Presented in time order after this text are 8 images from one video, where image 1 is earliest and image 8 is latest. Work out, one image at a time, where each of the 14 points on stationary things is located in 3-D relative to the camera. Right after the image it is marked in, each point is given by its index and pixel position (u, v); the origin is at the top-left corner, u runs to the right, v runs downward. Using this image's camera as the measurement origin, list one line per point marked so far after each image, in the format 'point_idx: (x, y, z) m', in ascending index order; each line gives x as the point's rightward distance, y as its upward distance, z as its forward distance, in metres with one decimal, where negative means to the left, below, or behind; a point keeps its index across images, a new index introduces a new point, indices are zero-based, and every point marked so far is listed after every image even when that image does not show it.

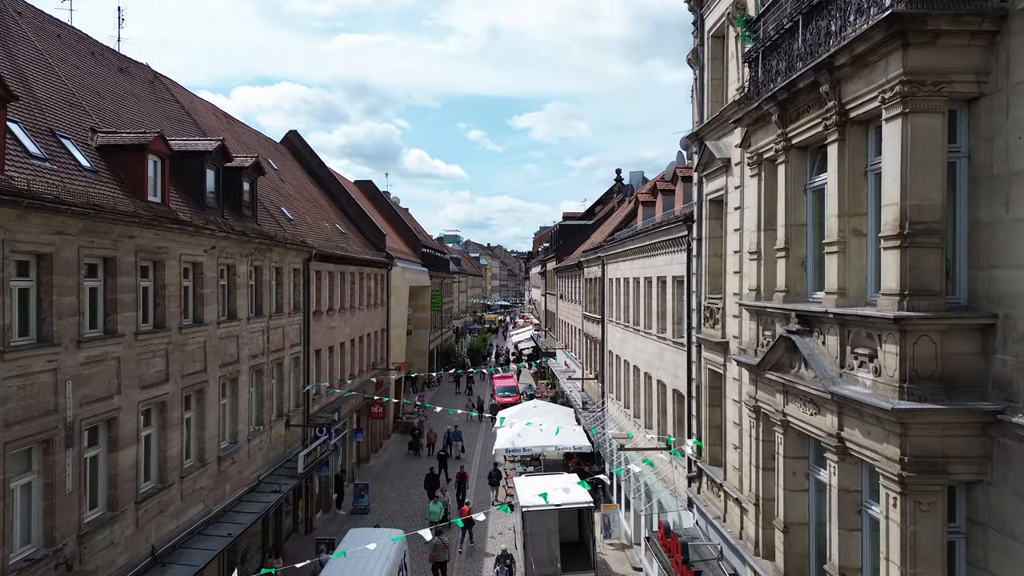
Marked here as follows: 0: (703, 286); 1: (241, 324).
0: (+3.3, 0.0, +12.0) m
1: (-6.1, -0.8, +15.4) m
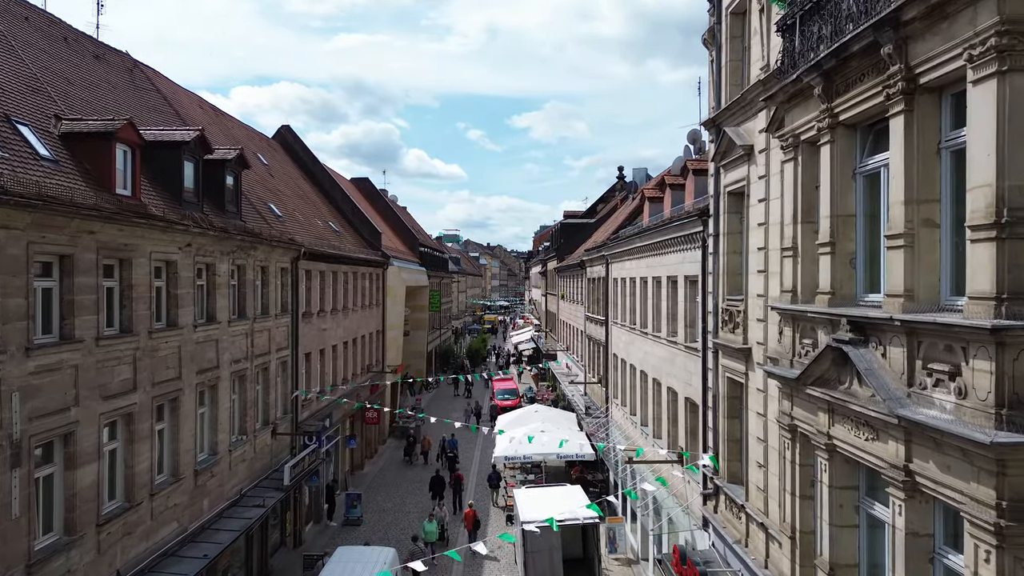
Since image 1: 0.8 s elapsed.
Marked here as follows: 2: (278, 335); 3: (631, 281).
0: (+3.3, 0.0, +10.9) m
1: (-6.1, -0.8, +14.4) m
2: (-6.0, -1.2, +17.6) m
3: (+3.2, +0.2, +18.5) m
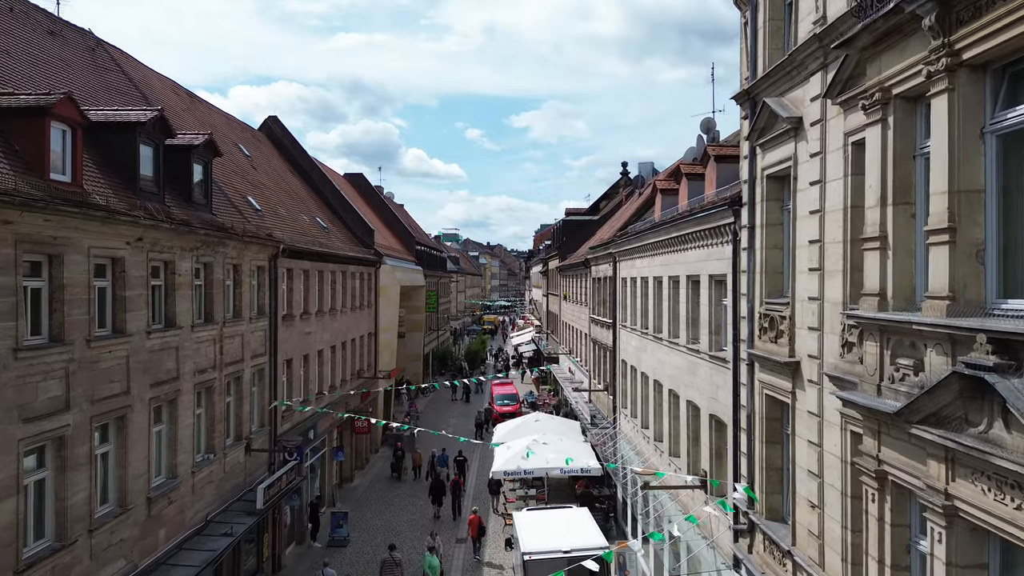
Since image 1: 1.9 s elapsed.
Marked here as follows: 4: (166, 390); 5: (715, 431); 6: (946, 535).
0: (+3.3, 0.0, +9.3) m
1: (-6.1, -0.9, +12.7) m
2: (-6.0, -1.2, +15.9) m
3: (+3.2, +0.2, +16.8) m
4: (-6.1, -1.8, +12.0) m
5: (+3.4, -2.4, +11.5) m
6: (+2.9, -1.6, +4.5) m
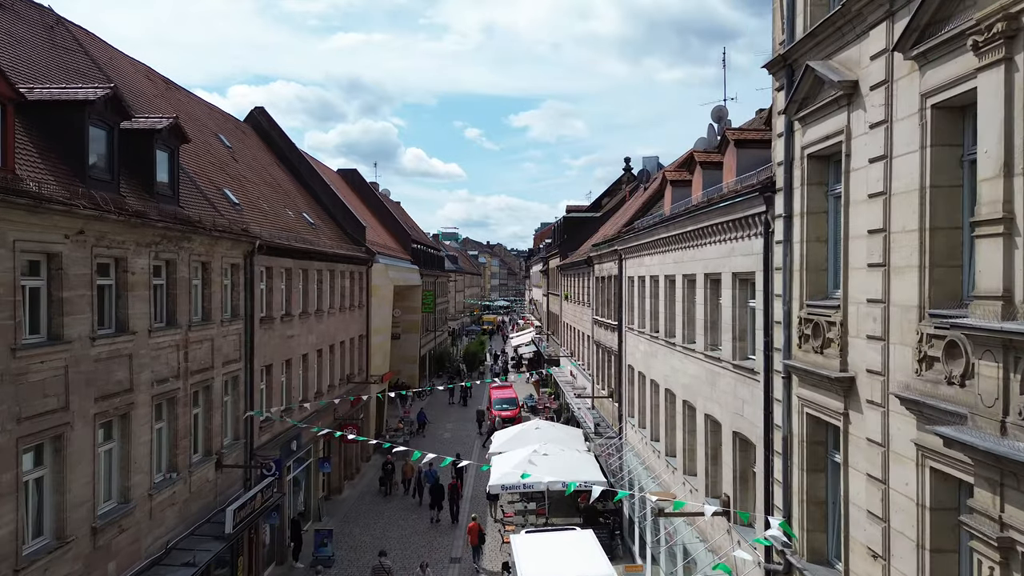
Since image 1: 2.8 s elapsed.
0: (+3.3, 0.0, +7.9) m
1: (-6.2, -0.9, +11.3) m
2: (-6.1, -1.2, +14.5) m
3: (+3.2, +0.2, +15.4) m
4: (-6.1, -1.8, +10.6) m
5: (+3.4, -2.4, +10.1) m
6: (+2.8, -1.6, +3.1) m
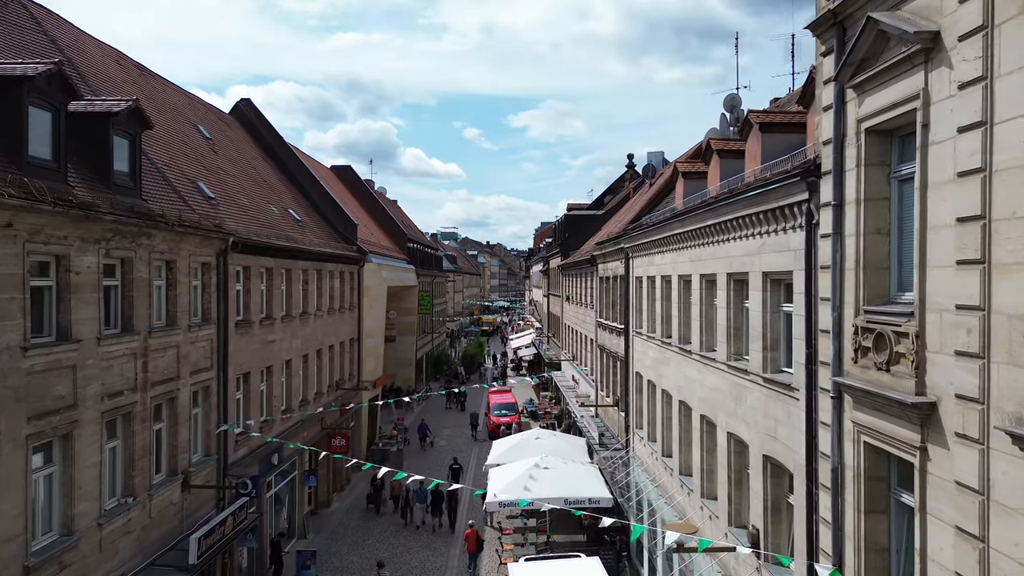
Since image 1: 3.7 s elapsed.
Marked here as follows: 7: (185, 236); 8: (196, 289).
0: (+3.2, 0.0, +6.5) m
1: (-6.2, -0.9, +9.9) m
2: (-6.1, -1.3, +13.1) m
3: (+3.1, +0.2, +14.0) m
4: (-6.2, -1.8, +9.3) m
5: (+3.3, -2.4, +8.7) m
6: (+2.8, -1.6, +1.8) m
7: (-6.0, +0.9, +12.5) m
8: (-6.2, 0.0, +13.4) m
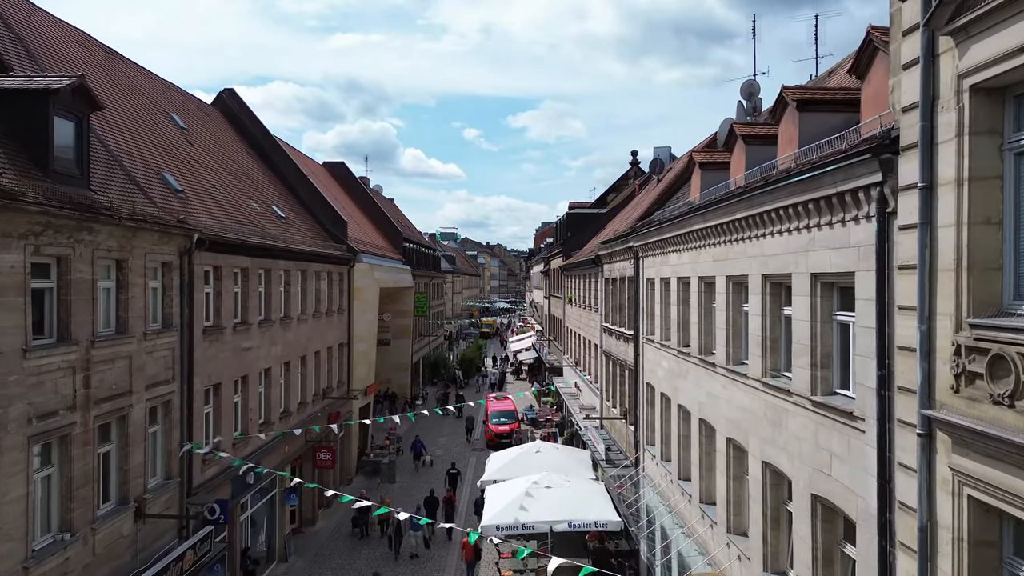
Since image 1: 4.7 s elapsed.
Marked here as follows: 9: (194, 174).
0: (+3.2, -0.1, +5.0) m
1: (-6.2, -0.9, +8.4) m
2: (-6.1, -1.3, +11.6) m
3: (+3.1, +0.1, +12.5) m
4: (-6.2, -1.9, +7.8) m
5: (+3.3, -2.5, +7.2) m
6: (+2.7, -1.7, +0.3) m
7: (-6.0, +0.9, +11.1) m
8: (-6.2, -0.1, +11.9) m
9: (-7.6, +2.7, +16.4) m
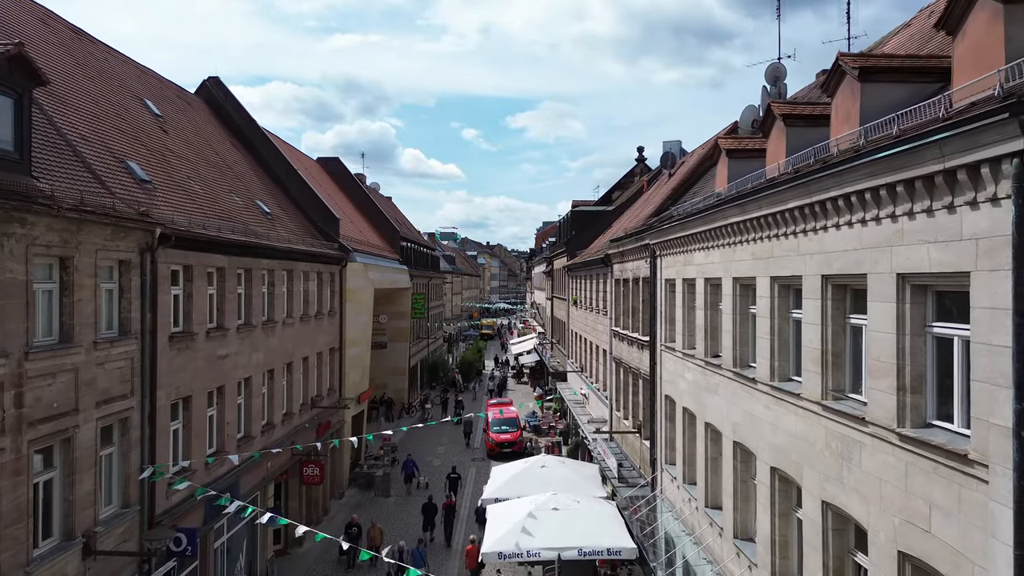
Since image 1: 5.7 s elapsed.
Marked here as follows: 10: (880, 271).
0: (+3.3, -0.1, +3.5) m
1: (-6.1, -0.9, +7.0) m
2: (-6.1, -1.3, +10.2) m
3: (+3.2, +0.1, +11.1) m
4: (-6.1, -1.9, +6.3) m
5: (+3.4, -2.5, +5.8) m
6: (+2.8, -1.7, -1.2) m
7: (-5.9, +0.9, +9.6) m
8: (-6.1, -0.1, +10.4) m
9: (-7.6, +2.7, +14.9) m
10: (+3.3, +0.1, +6.1) m
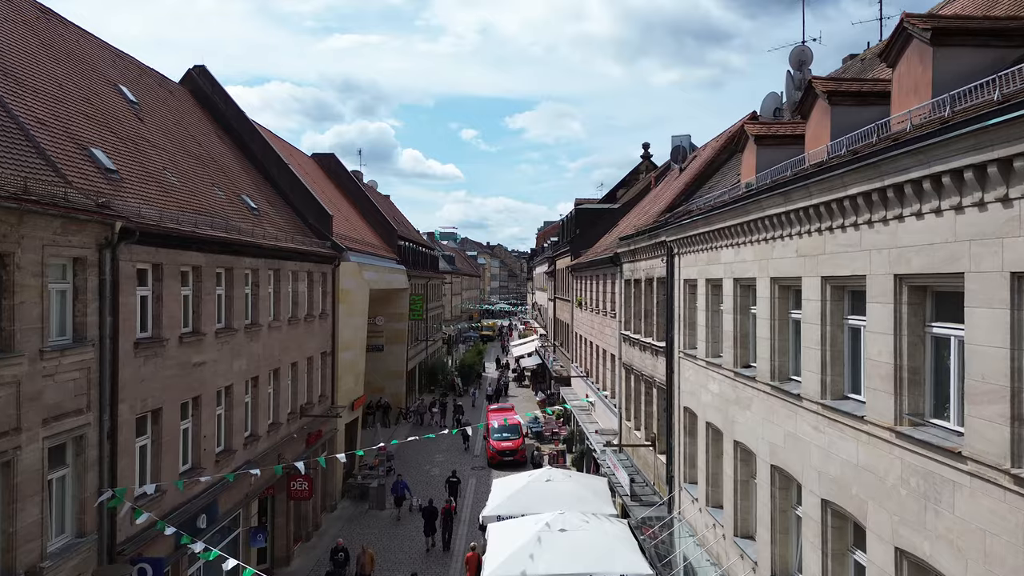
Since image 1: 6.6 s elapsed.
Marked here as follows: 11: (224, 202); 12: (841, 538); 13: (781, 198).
0: (+3.4, -0.1, +2.3) m
1: (-6.1, -1.0, +5.7) m
2: (-6.0, -1.4, +8.9) m
3: (+3.2, +0.1, +9.8) m
4: (-6.1, -1.9, +5.1) m
5: (+3.4, -2.5, +4.5) m
6: (+2.9, -1.7, -2.4) m
7: (-5.9, +0.9, +8.3) m
8: (-6.1, -0.1, +9.2) m
9: (-7.5, +2.7, +13.7) m
10: (+3.4, +0.1, +4.8) m
11: (-6.9, +2.1, +16.4) m
12: (+3.4, -2.6, +7.1) m
13: (+3.1, +1.1, +7.9) m
